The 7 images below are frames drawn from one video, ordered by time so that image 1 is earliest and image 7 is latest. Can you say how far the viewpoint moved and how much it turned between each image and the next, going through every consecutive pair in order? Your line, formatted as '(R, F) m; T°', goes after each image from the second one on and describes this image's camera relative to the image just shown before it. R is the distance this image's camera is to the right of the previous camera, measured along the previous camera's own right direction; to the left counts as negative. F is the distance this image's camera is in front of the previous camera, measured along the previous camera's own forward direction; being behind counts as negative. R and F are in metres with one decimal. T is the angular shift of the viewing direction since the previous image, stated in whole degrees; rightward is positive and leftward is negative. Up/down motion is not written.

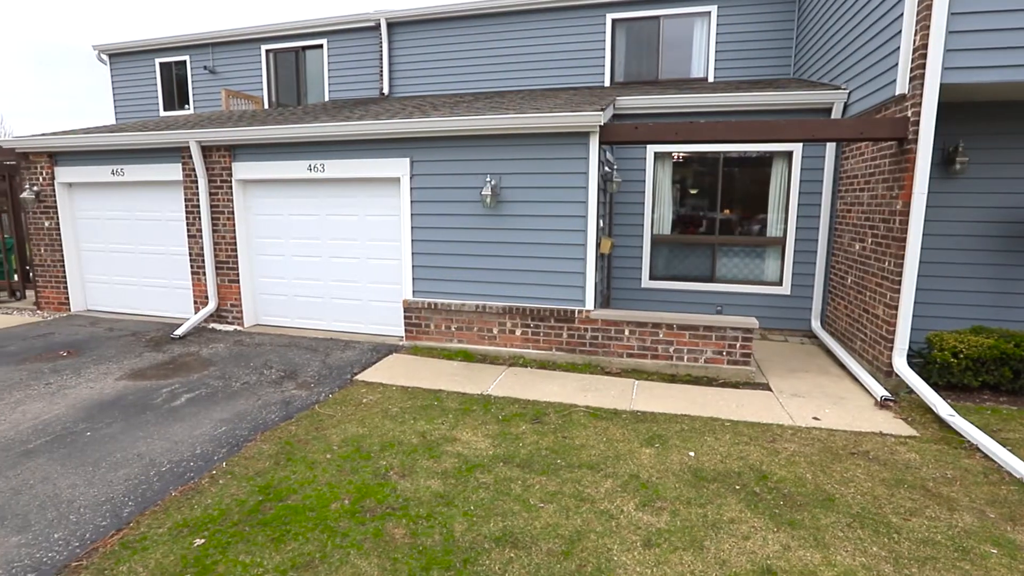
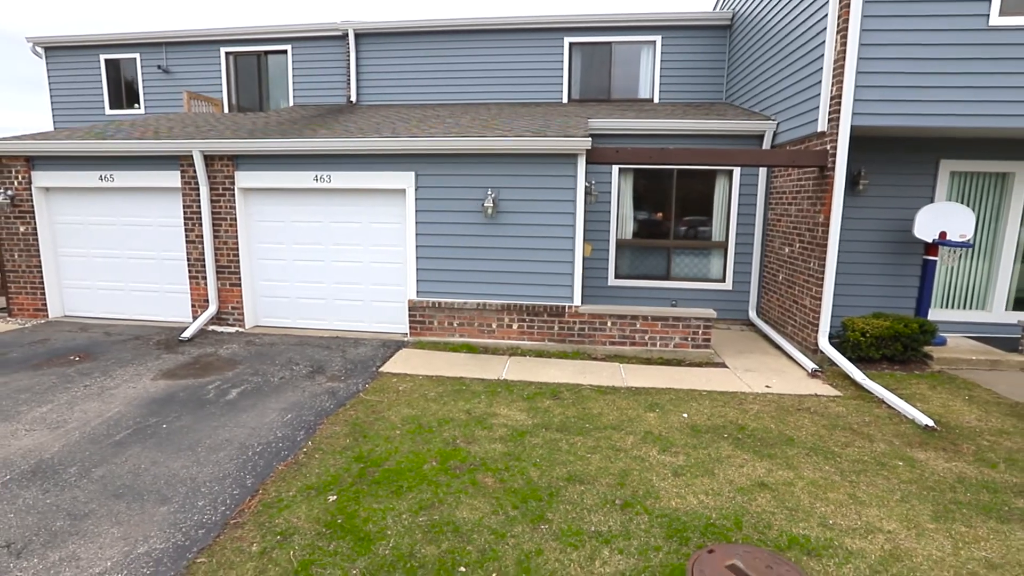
(-0.8, -0.7) m; +8°
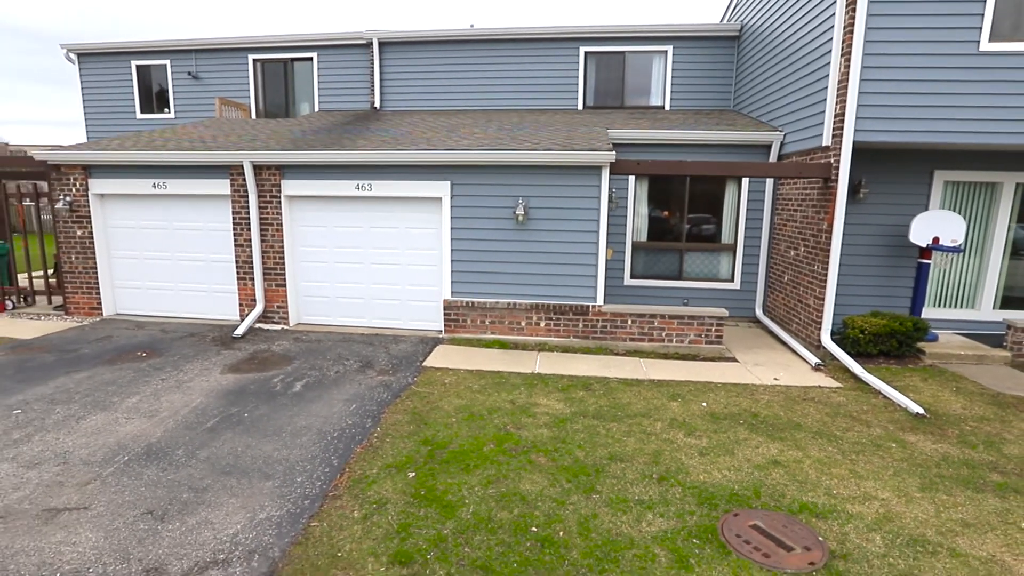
(-0.3, -0.5) m; 0°
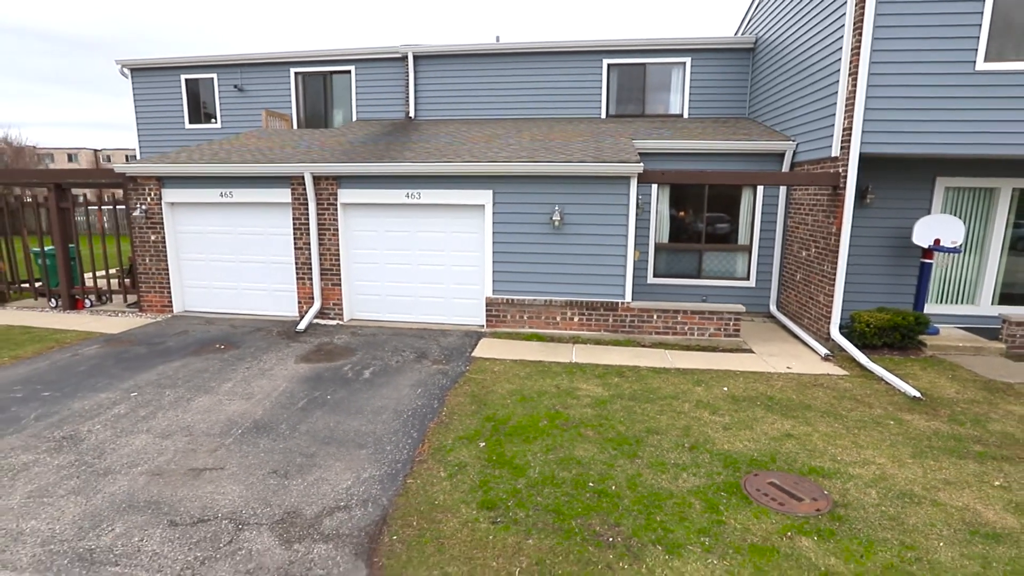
(-0.3, -0.7) m; -1°
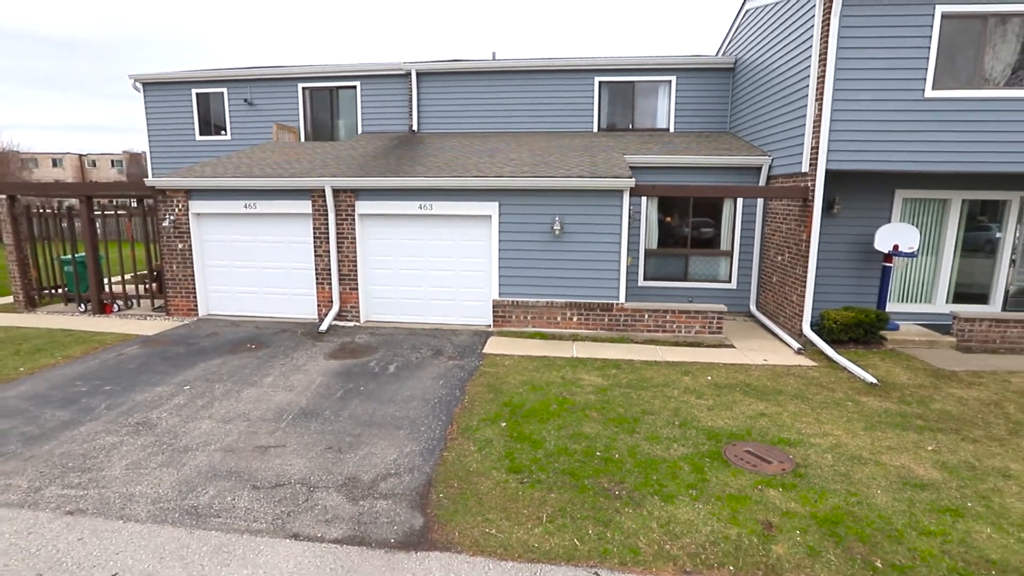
(-0.3, -0.7) m; +1°
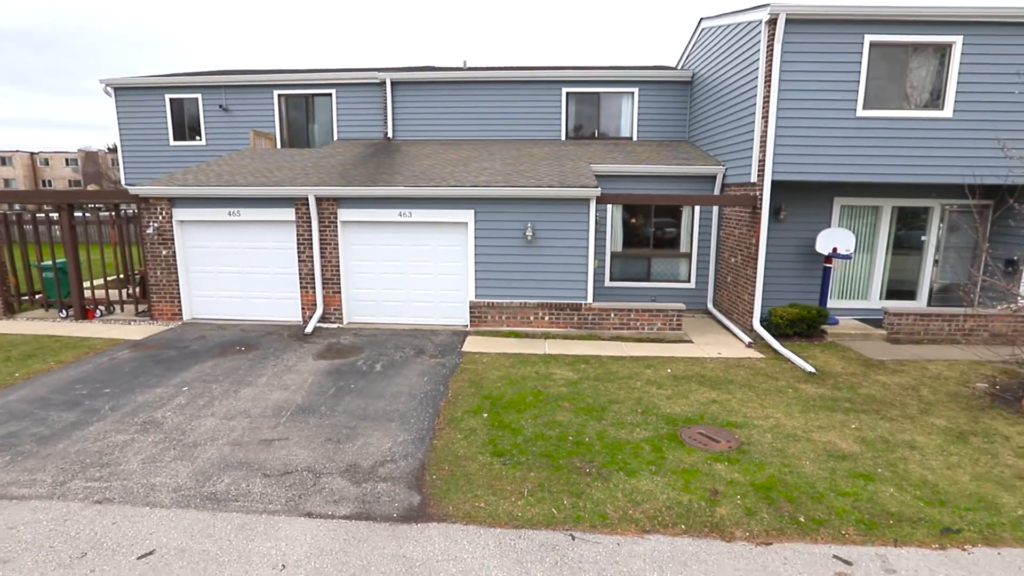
(-0.1, -0.6) m; +3°
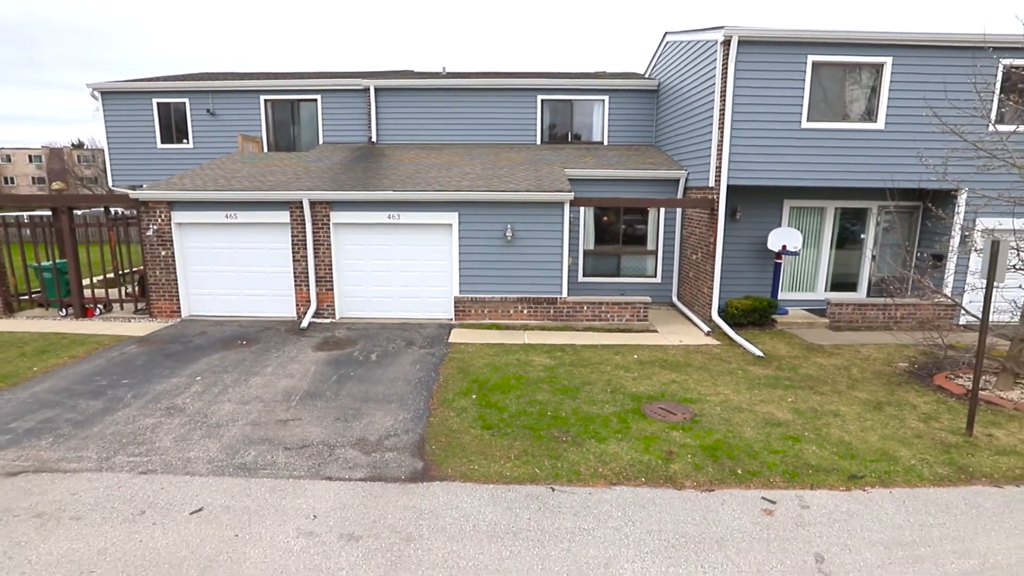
(-0.1, -0.8) m; +3°
